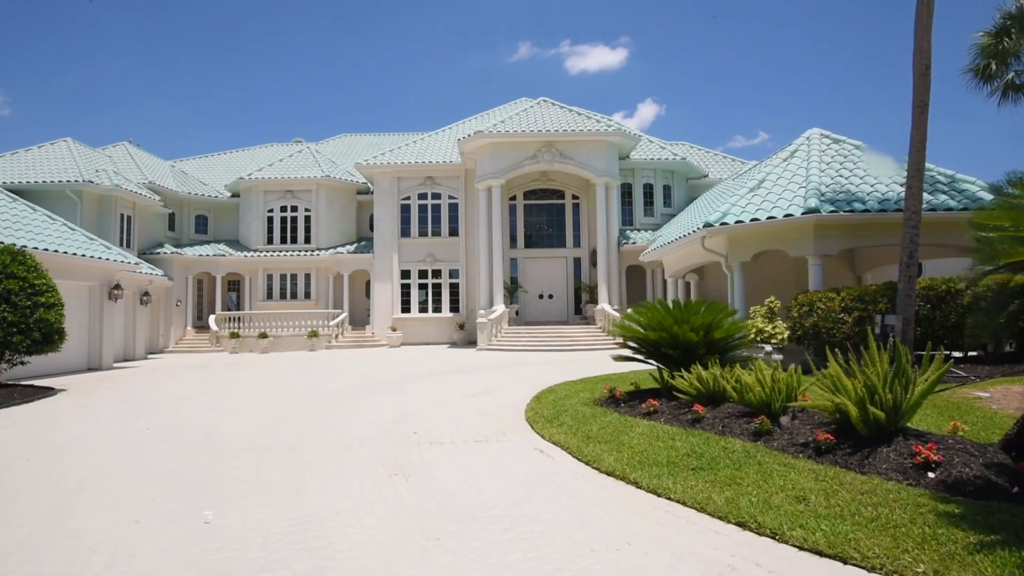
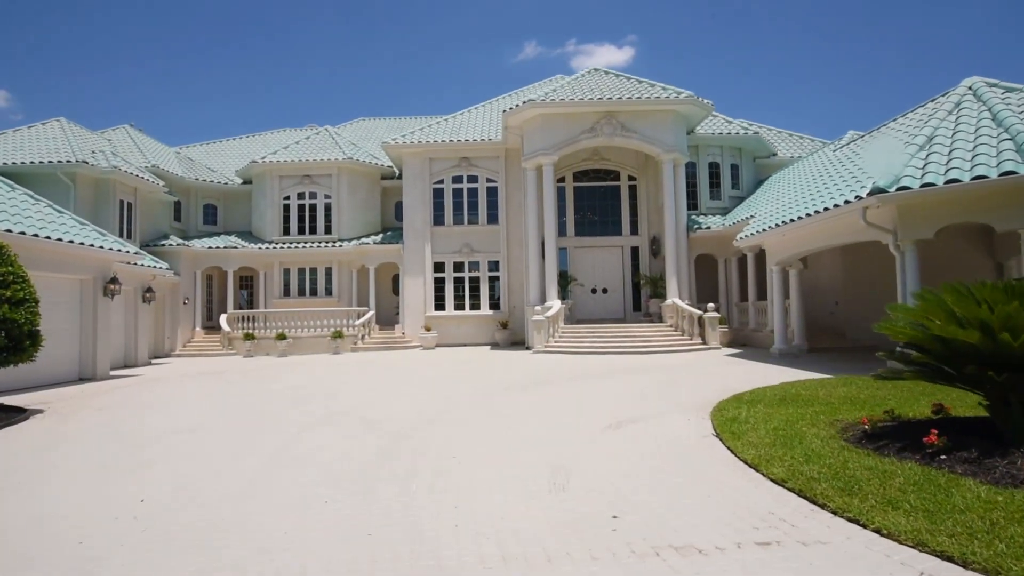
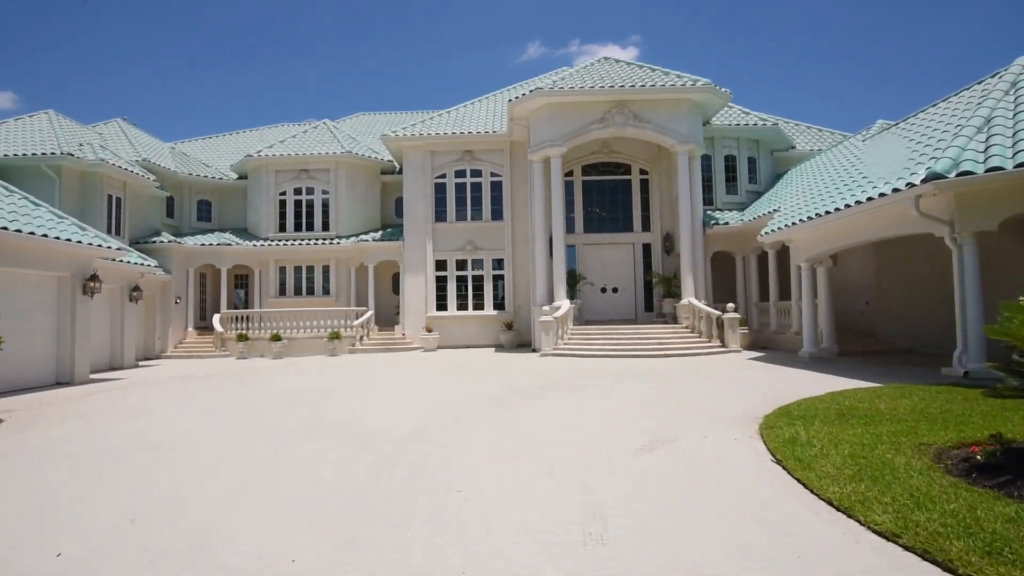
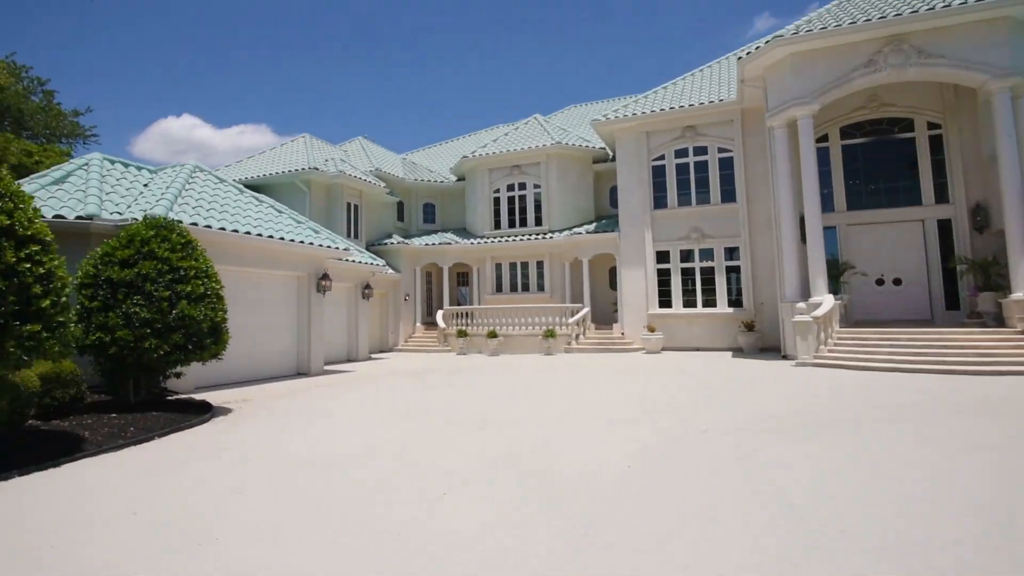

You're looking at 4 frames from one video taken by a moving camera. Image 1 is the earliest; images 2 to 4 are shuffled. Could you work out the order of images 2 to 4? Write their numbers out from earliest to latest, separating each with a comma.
2, 3, 4
